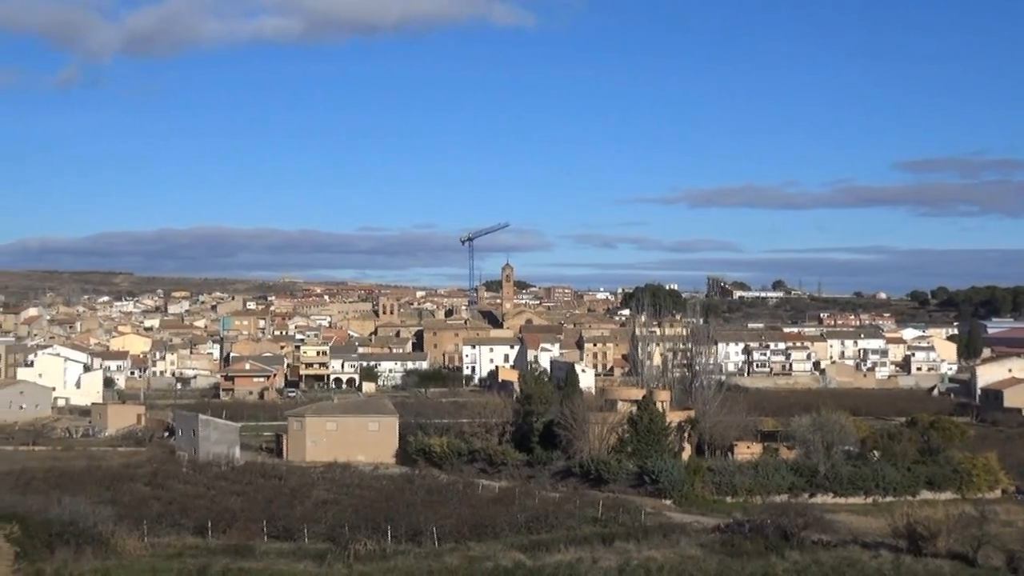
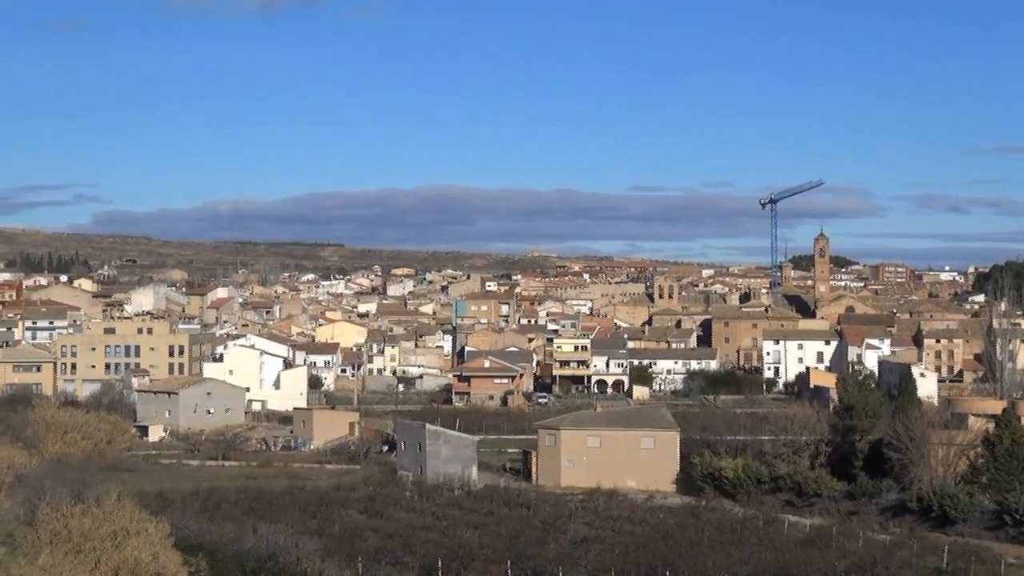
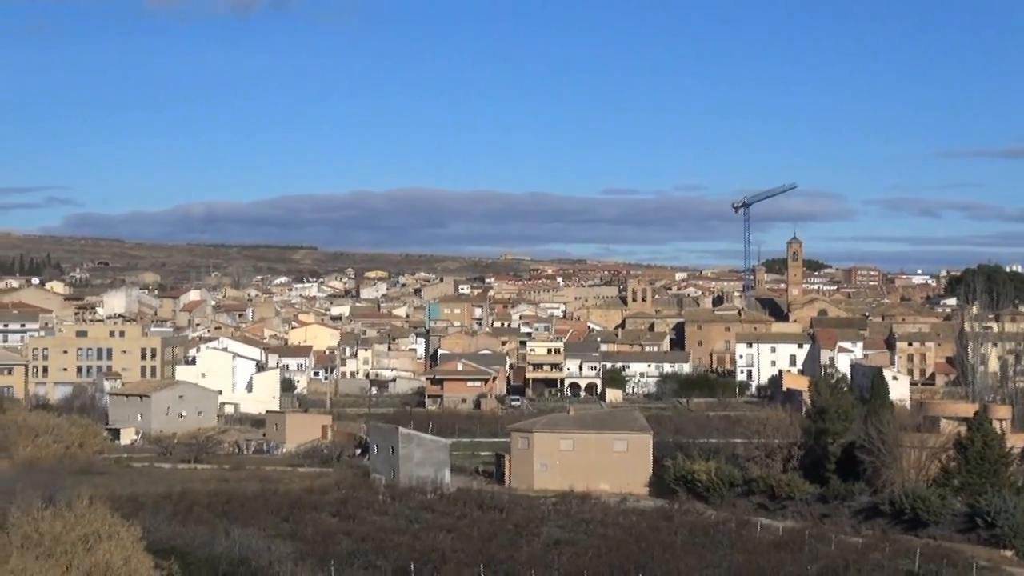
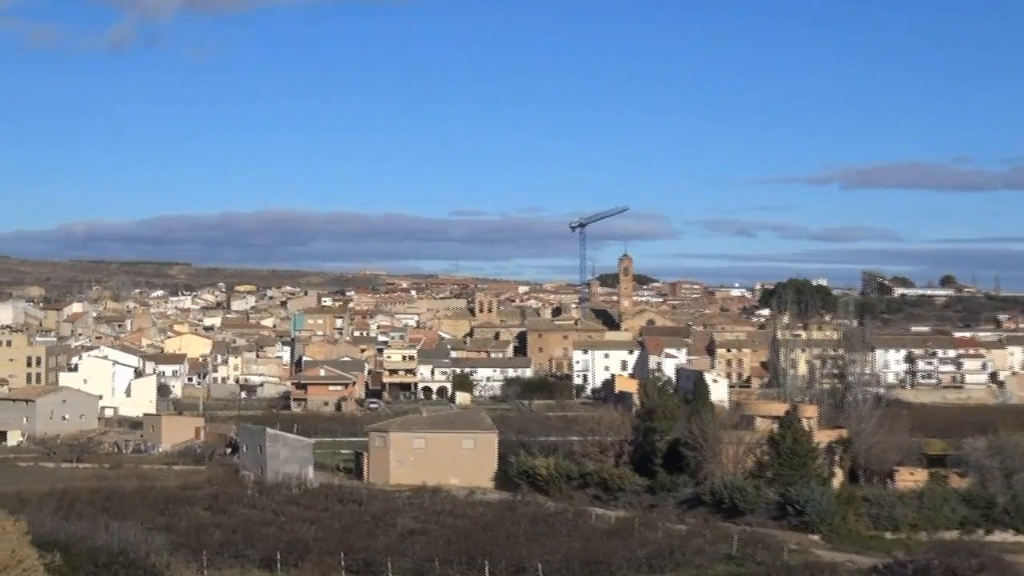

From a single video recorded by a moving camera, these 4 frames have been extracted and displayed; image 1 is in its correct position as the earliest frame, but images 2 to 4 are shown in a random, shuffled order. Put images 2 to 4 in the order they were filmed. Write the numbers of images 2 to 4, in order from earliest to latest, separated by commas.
4, 3, 2
